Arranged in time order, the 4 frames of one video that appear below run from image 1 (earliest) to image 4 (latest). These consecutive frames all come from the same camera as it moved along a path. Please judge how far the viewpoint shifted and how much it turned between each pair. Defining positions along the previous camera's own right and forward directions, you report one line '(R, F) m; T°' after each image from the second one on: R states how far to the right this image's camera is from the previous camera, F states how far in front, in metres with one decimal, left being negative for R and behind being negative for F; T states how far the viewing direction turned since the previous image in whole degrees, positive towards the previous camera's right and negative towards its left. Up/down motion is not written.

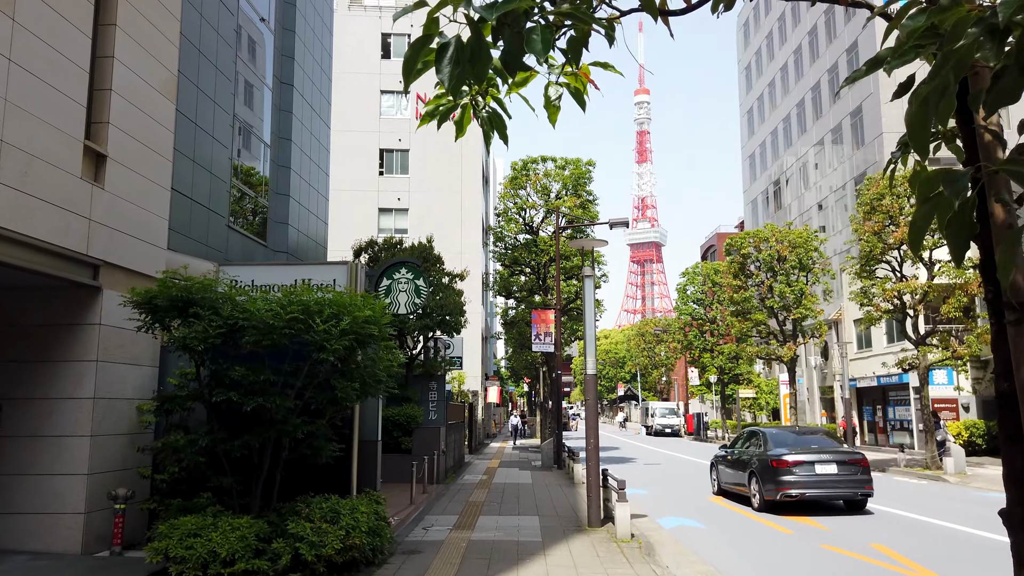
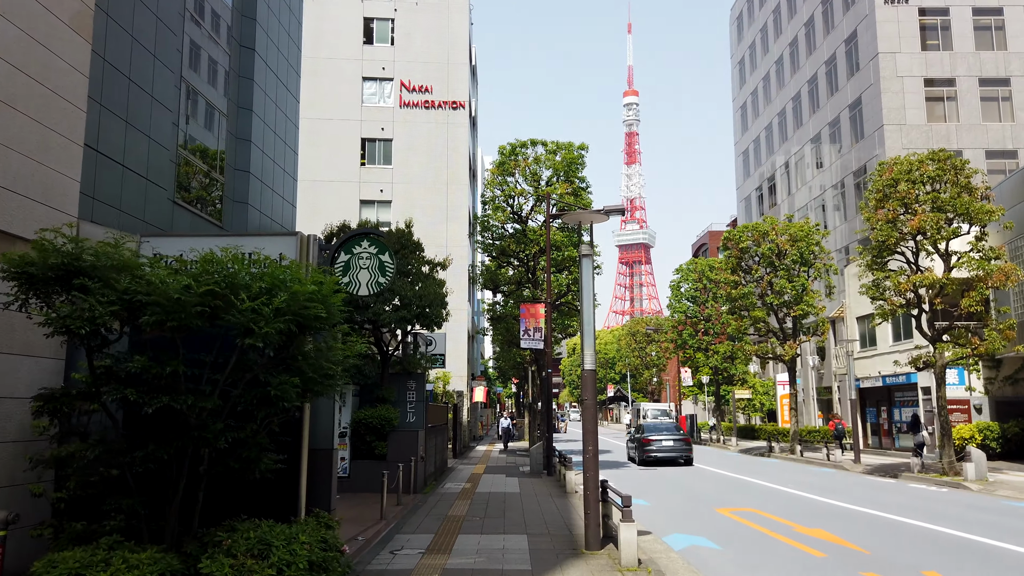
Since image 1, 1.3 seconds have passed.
(+0.1, +1.9) m; +1°
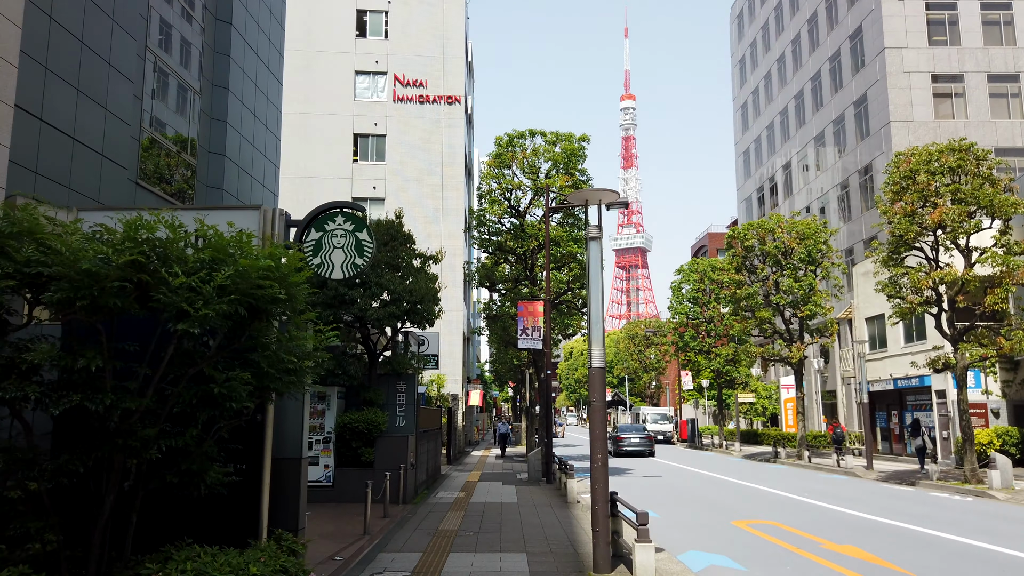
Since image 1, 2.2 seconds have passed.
(0.0, +1.3) m; 0°
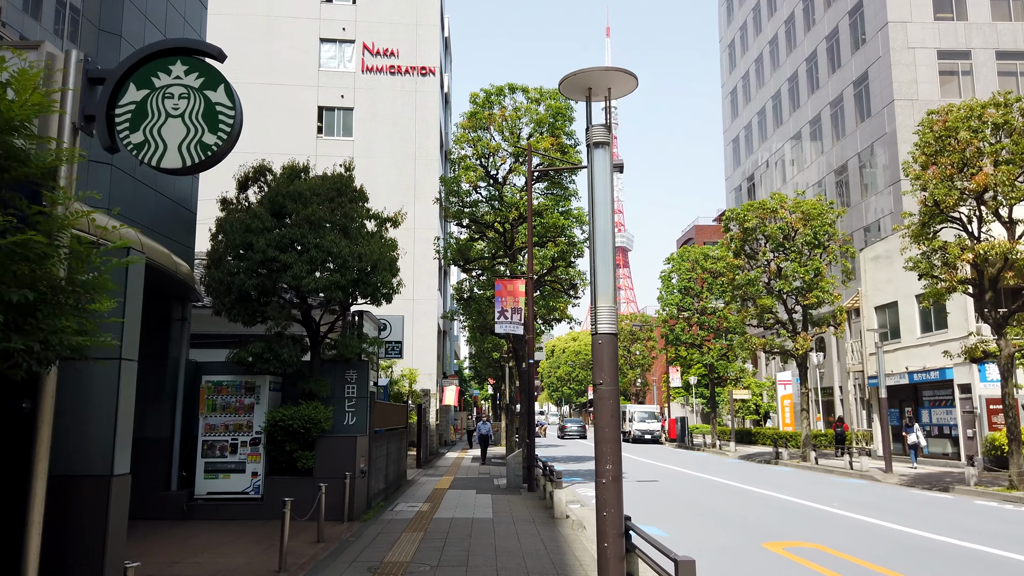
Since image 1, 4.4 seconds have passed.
(+0.1, +3.2) m; +1°
